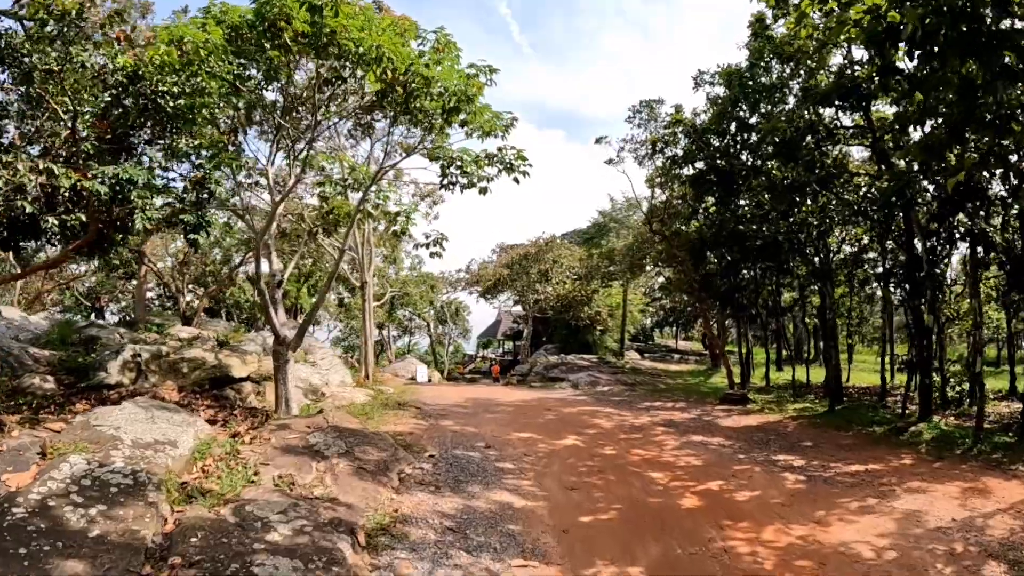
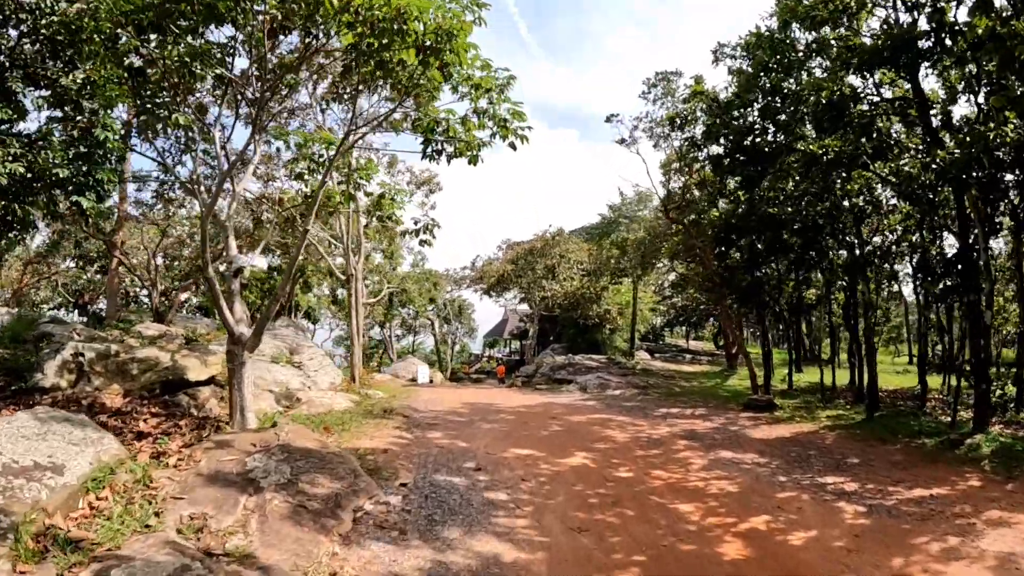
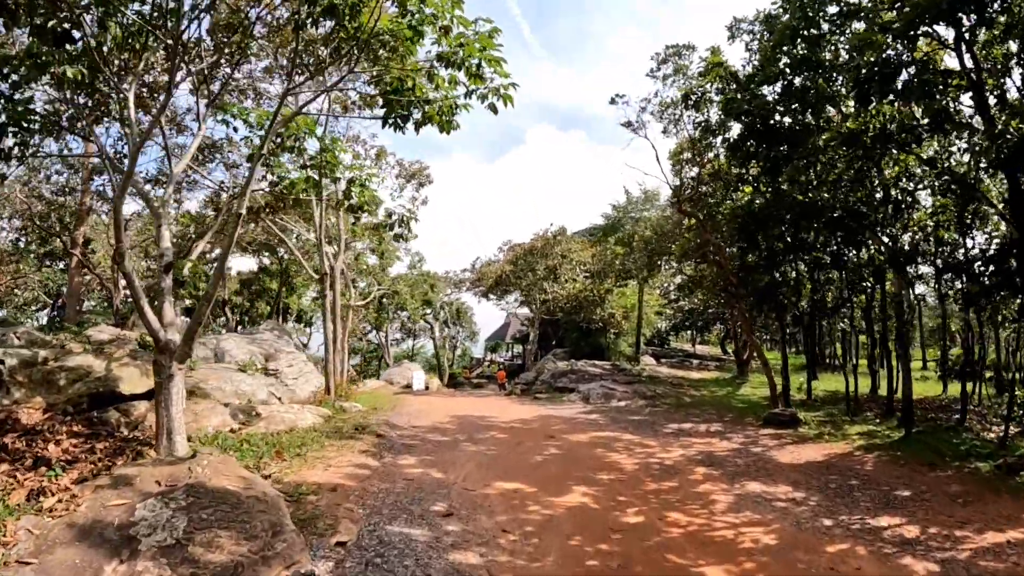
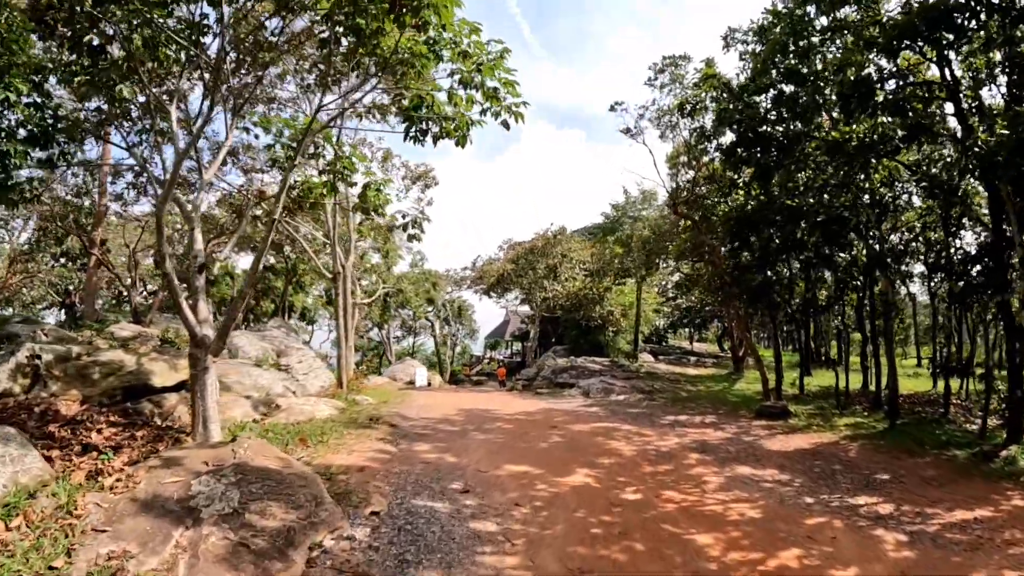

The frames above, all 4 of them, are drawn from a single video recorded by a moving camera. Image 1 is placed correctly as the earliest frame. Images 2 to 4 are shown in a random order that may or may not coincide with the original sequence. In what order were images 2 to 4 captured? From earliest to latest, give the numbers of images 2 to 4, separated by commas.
2, 4, 3
